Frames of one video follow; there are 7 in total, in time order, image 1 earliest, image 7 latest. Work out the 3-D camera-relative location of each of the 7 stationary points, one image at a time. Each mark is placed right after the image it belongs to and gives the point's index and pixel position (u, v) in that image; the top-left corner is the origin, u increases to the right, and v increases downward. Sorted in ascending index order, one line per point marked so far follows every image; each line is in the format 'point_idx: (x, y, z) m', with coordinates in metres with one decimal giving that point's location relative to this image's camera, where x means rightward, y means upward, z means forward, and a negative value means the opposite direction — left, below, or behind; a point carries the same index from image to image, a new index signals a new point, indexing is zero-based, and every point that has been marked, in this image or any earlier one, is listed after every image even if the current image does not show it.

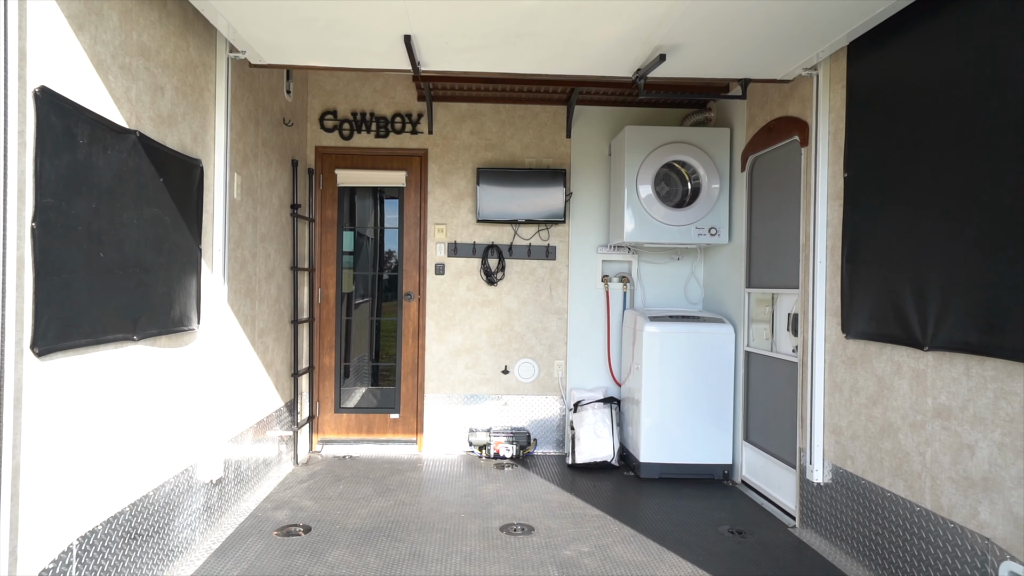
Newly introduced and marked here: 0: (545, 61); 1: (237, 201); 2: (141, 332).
0: (+0.2, +1.1, +2.8) m
1: (-1.4, +0.4, +2.9) m
2: (-1.3, -0.1, +2.0) m
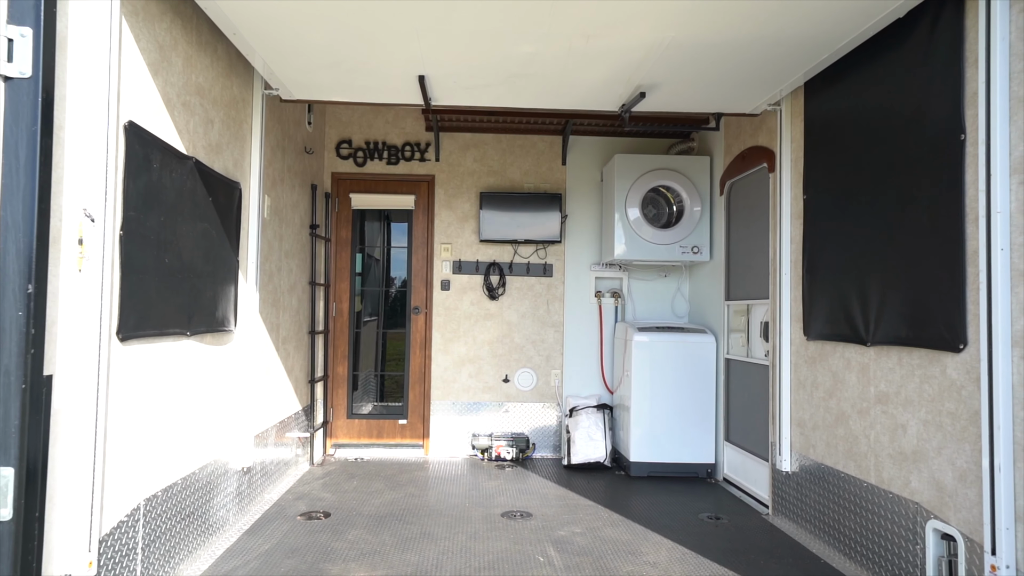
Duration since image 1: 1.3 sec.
0: (+0.2, +1.0, +3.2) m
1: (-1.4, +0.4, +3.2) m
2: (-1.3, -0.2, +2.3) m
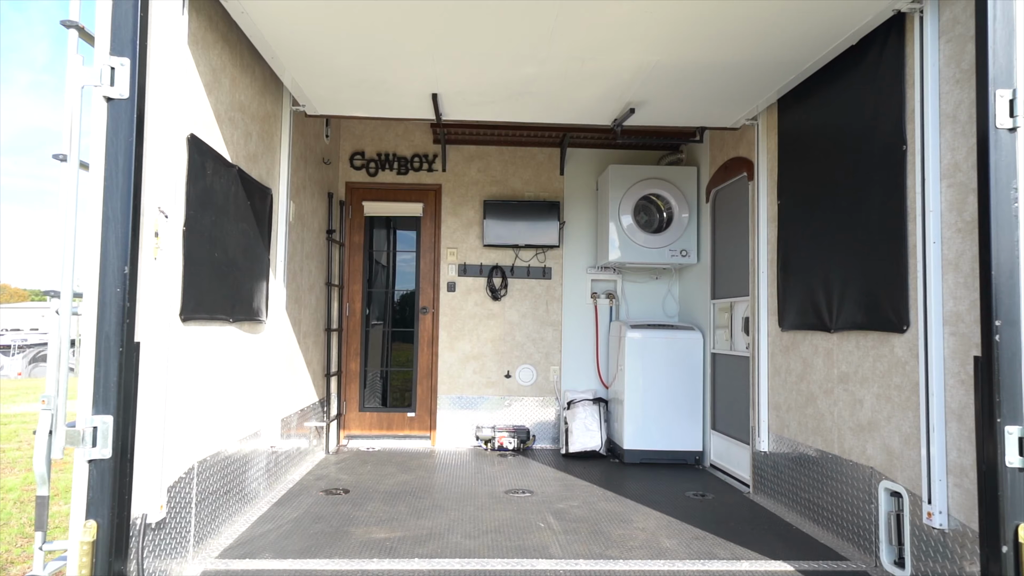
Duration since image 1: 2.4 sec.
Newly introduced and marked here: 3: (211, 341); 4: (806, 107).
0: (+0.2, +1.1, +3.5) m
1: (-1.3, +0.4, +3.5) m
2: (-1.3, -0.1, +2.6) m
3: (-1.3, -0.2, +2.4) m
4: (+1.5, +0.9, +2.9) m
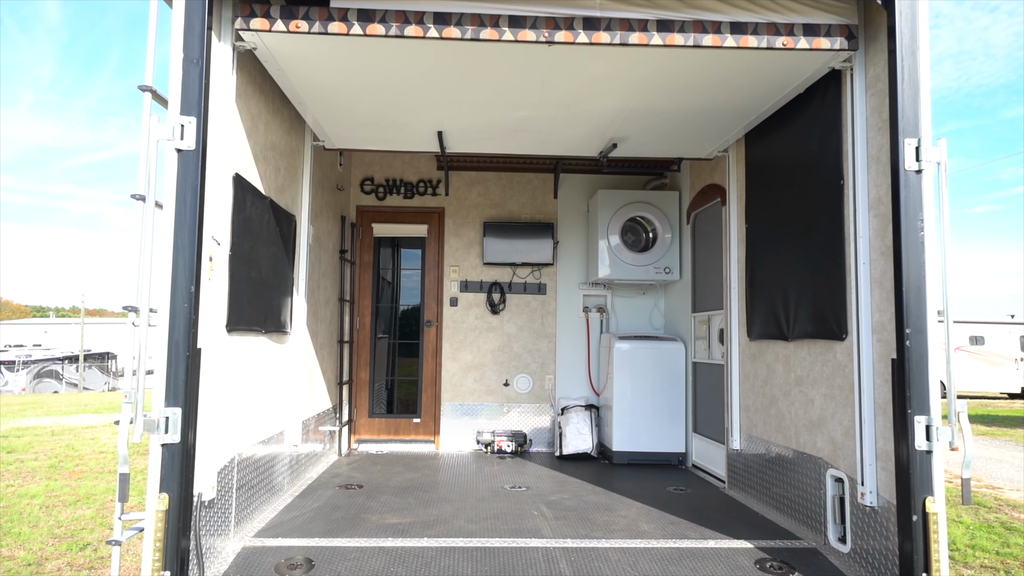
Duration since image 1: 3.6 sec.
0: (+0.2, +1.0, +3.9) m
1: (-1.4, +0.3, +3.9) m
2: (-1.3, -0.2, +3.0) m
3: (-1.3, -0.3, +2.8) m
4: (+1.5, +0.8, +3.3) m
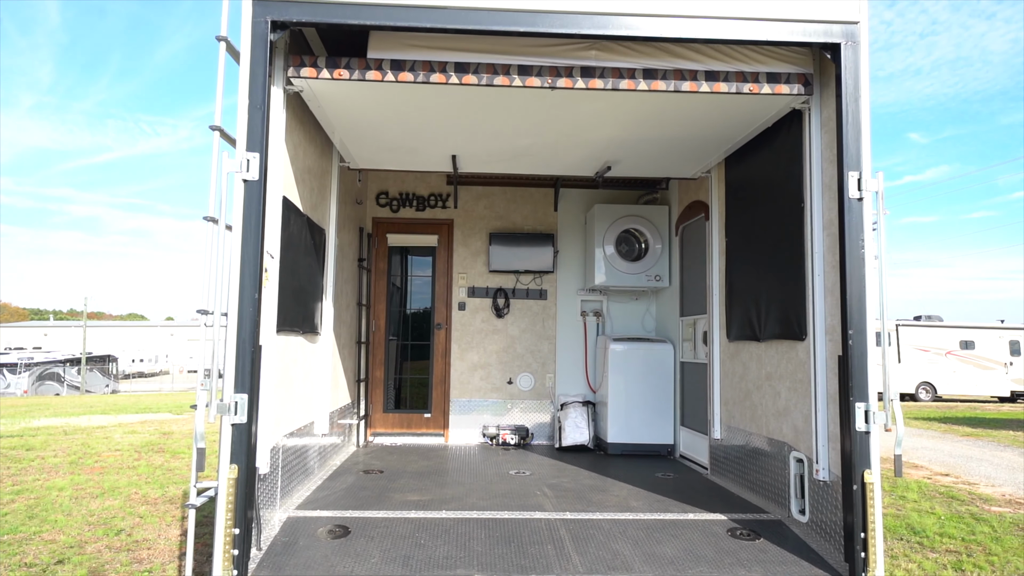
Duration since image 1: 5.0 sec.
0: (+0.2, +0.9, +4.3) m
1: (-1.3, +0.2, +4.3) m
2: (-1.2, -0.2, +3.4) m
3: (-1.3, -0.3, +3.2) m
4: (+1.5, +0.8, +3.7) m
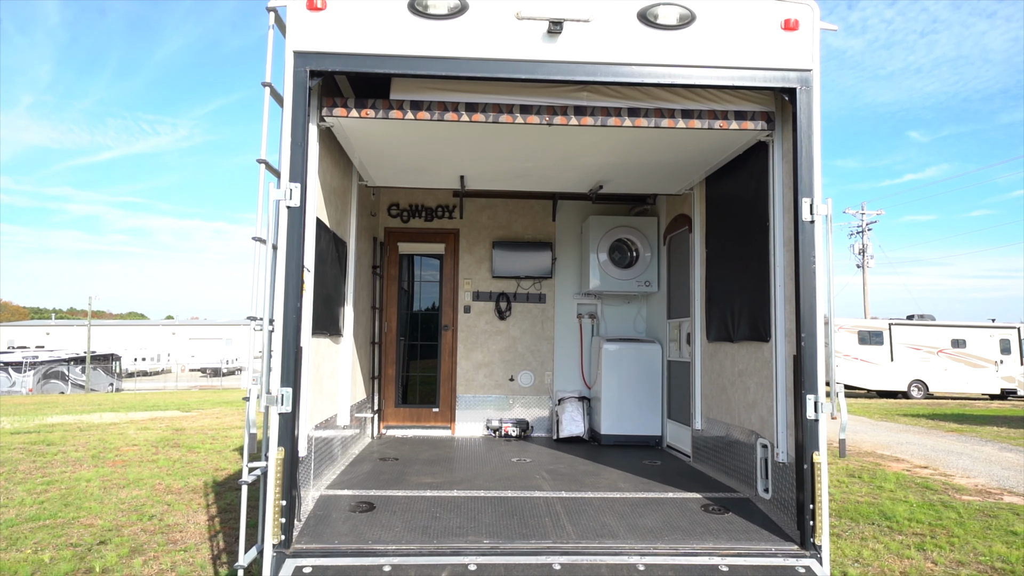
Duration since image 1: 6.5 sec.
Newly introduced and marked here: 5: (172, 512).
0: (+0.2, +0.9, +4.8) m
1: (-1.3, +0.2, +4.8) m
2: (-1.2, -0.3, +3.9) m
3: (-1.2, -0.4, +3.7) m
4: (+1.5, +0.7, +4.2) m
5: (-3.6, -2.4, +6.1) m
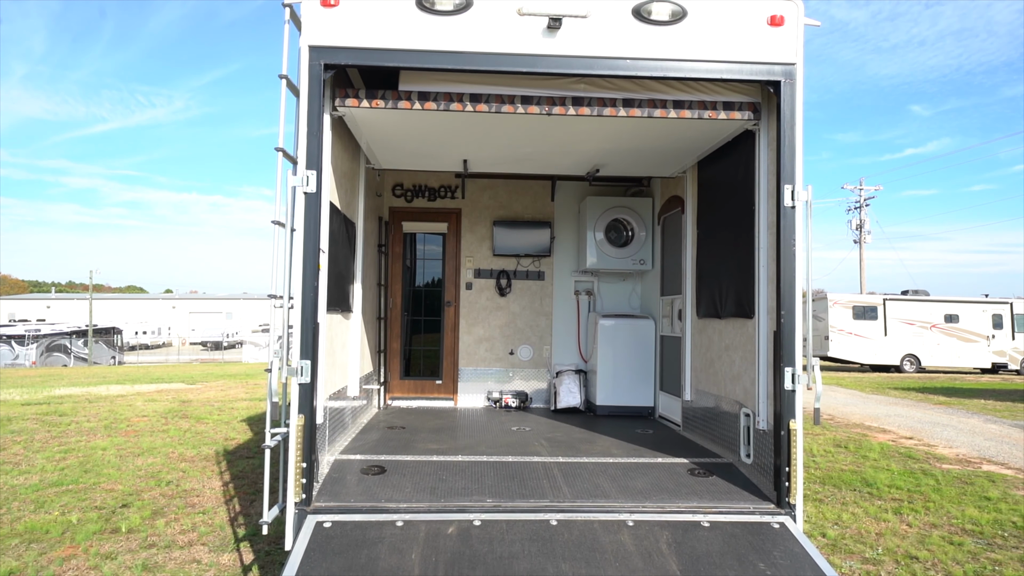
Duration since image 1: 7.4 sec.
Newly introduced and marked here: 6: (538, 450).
0: (+0.2, +1.0, +5.0) m
1: (-1.3, +0.4, +5.0) m
2: (-1.2, -0.1, +4.1) m
3: (-1.2, -0.2, +3.9) m
4: (+1.5, +0.9, +4.4) m
5: (-3.6, -2.1, +6.4) m
6: (+0.2, -1.2, +4.1) m
